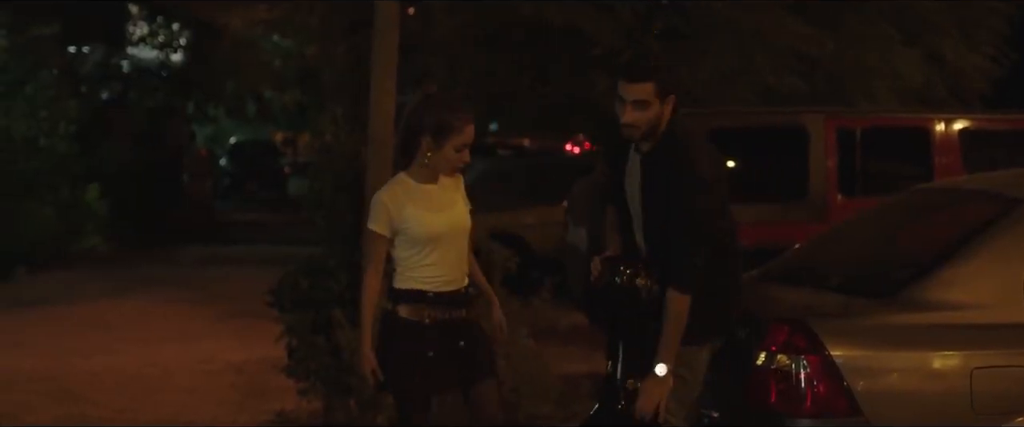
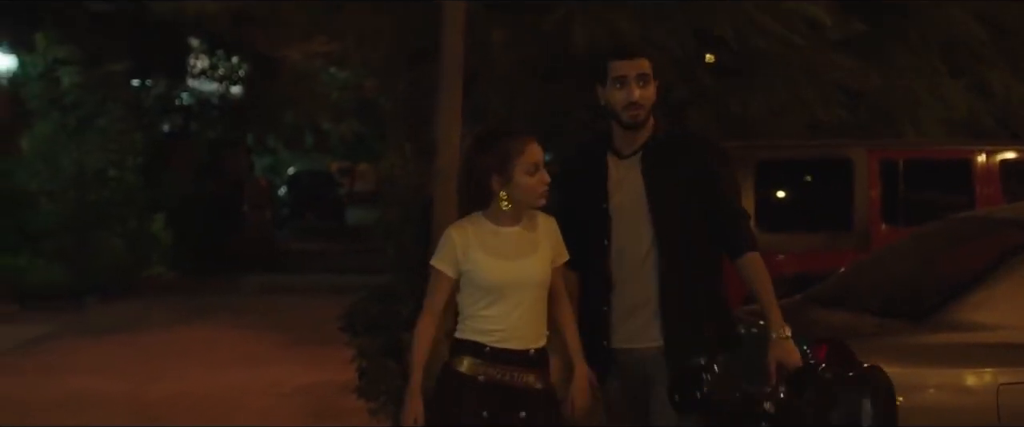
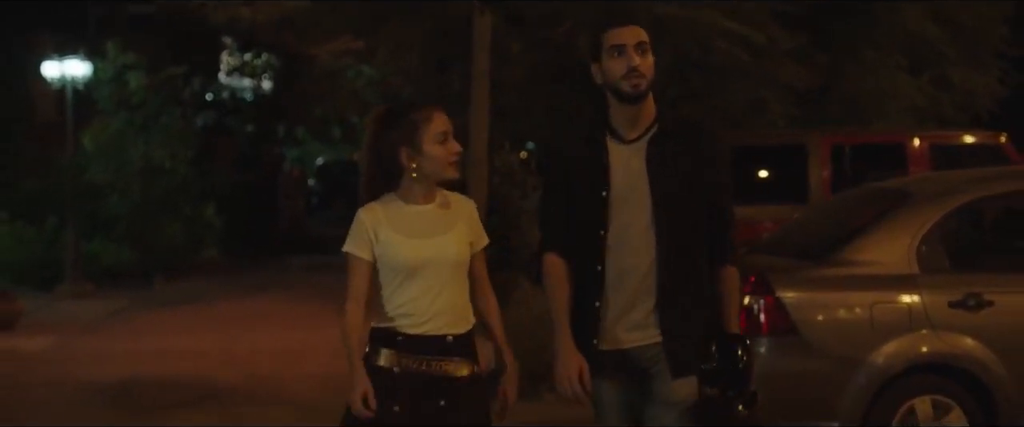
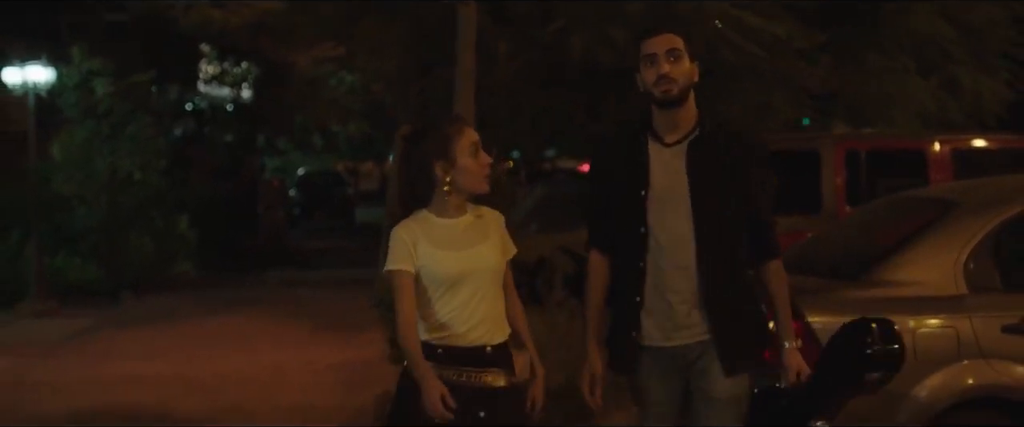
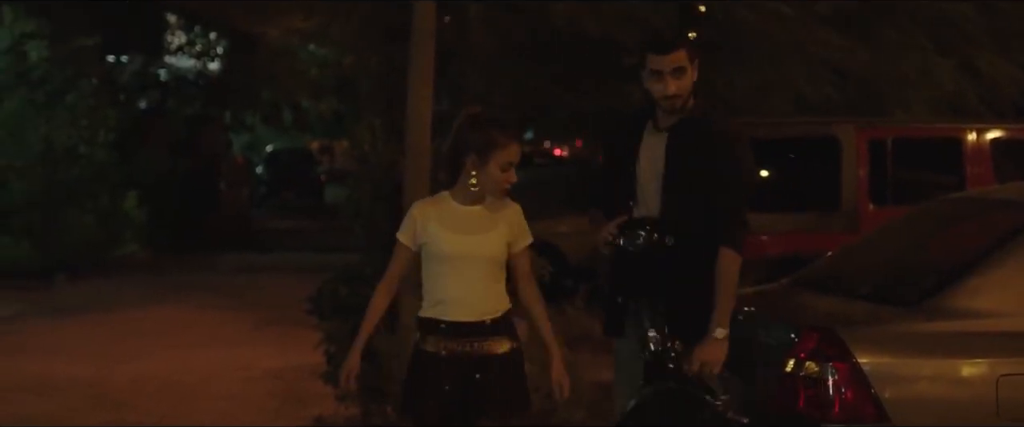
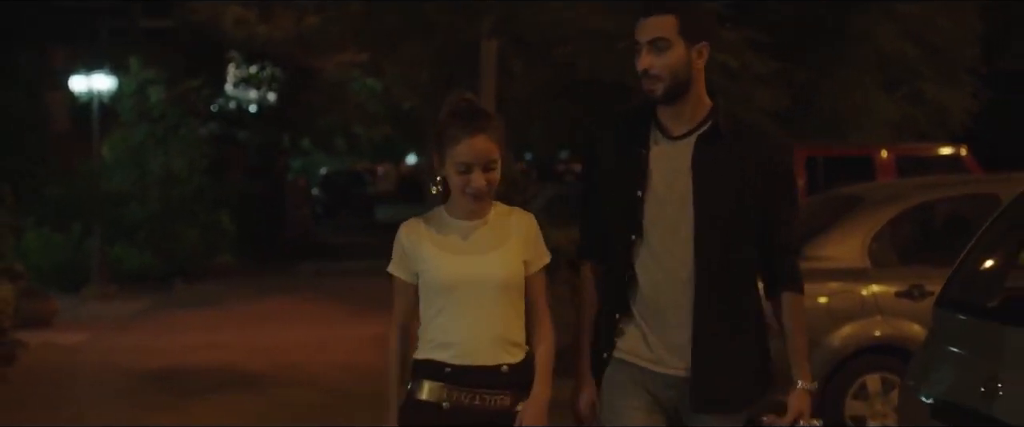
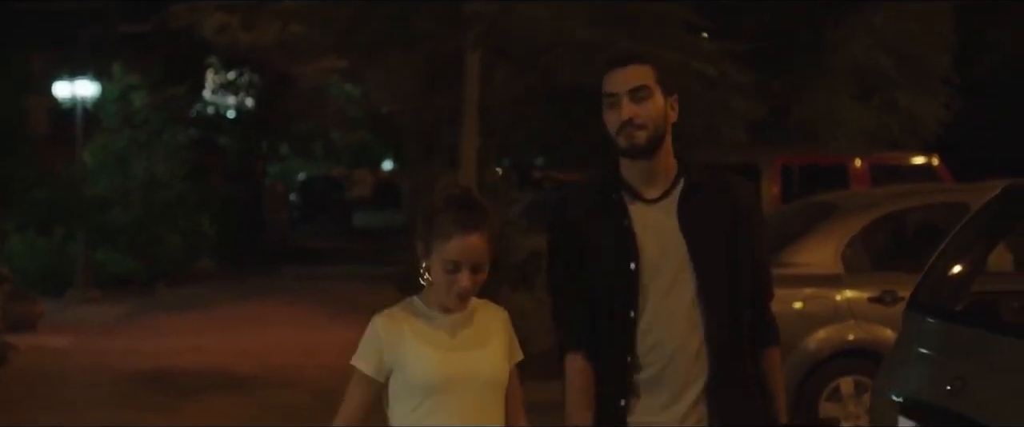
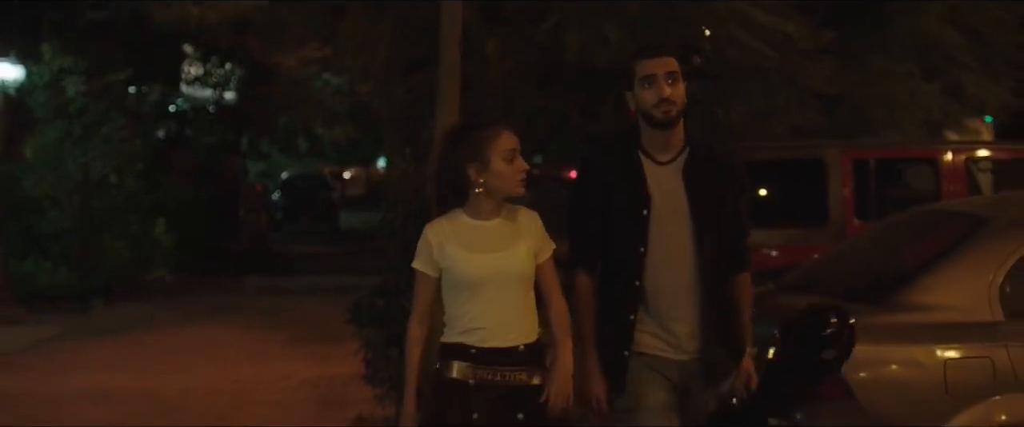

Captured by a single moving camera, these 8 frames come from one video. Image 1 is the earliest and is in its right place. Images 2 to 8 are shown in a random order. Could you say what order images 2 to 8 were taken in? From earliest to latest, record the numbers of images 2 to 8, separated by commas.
5, 2, 8, 4, 3, 6, 7
